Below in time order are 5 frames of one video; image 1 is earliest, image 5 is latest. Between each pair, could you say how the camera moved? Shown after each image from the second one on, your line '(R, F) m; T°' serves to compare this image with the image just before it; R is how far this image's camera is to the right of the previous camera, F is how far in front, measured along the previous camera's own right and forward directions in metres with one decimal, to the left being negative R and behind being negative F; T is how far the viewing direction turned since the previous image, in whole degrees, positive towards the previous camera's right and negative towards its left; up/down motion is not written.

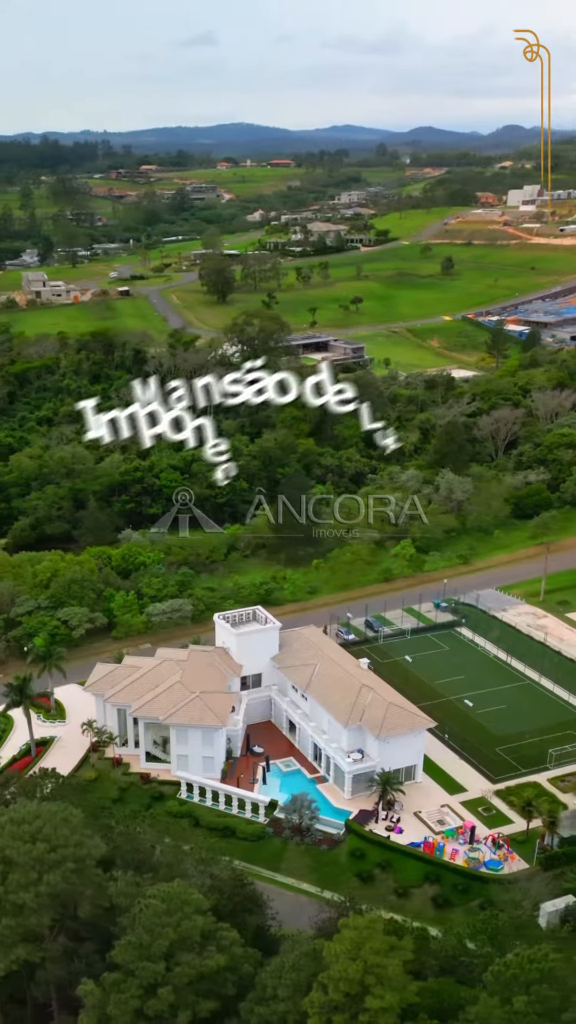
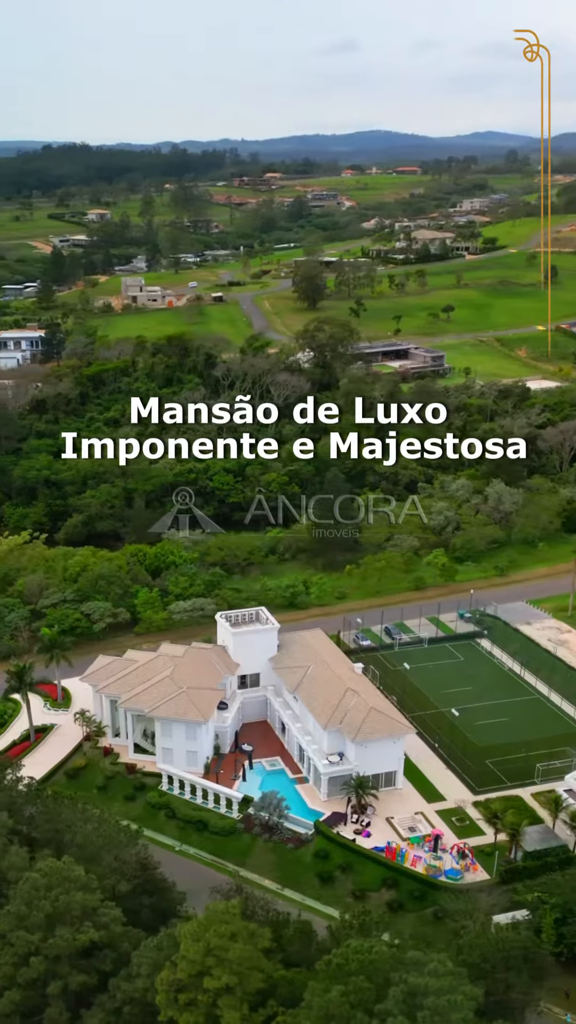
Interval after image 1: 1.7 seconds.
(+3.4, -0.3) m; -5°
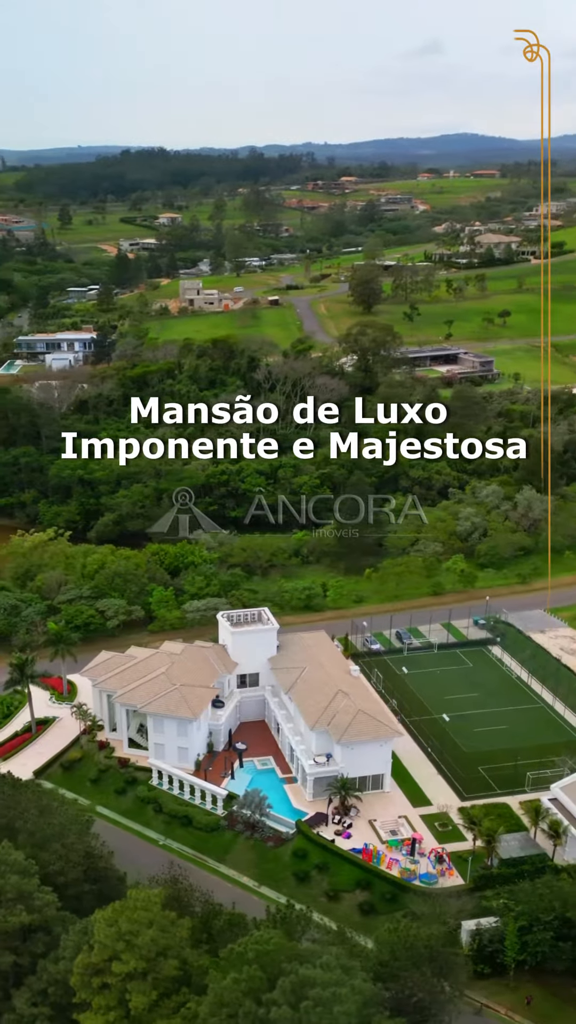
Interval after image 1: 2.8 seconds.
(+2.1, -0.2) m; -3°
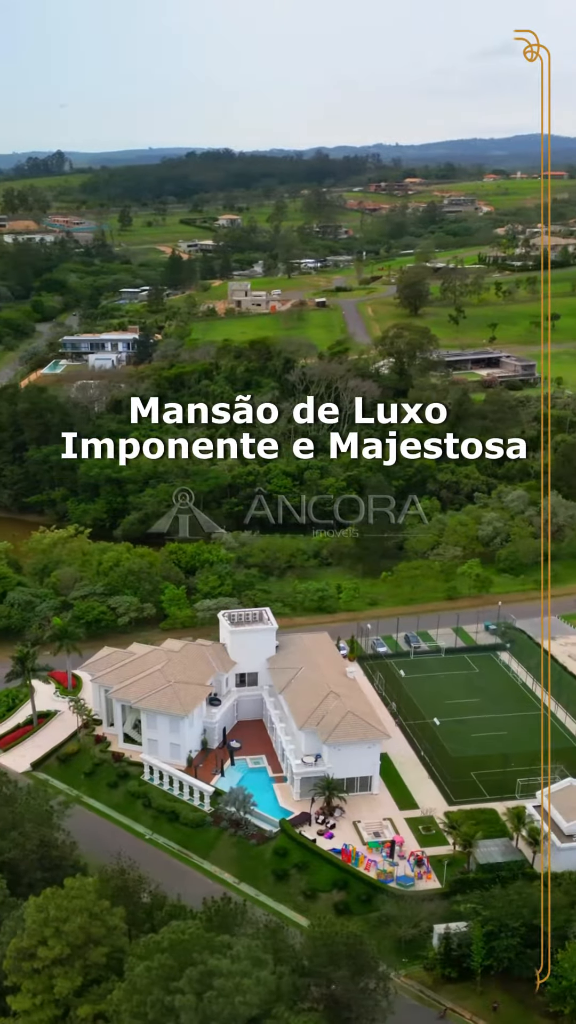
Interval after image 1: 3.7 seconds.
(+1.8, -0.2) m; -3°
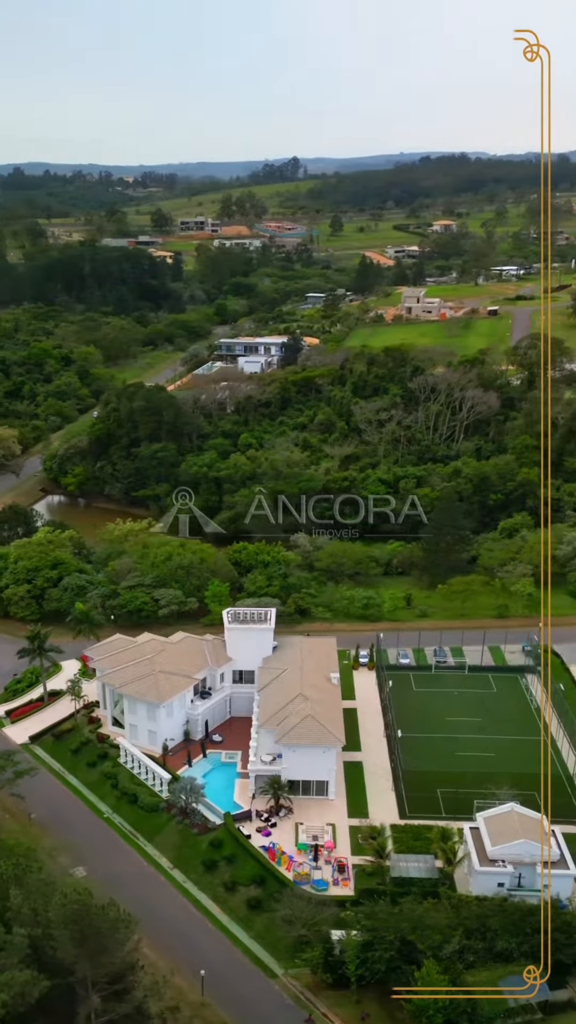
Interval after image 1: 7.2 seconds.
(+6.7, -0.2) m; -10°
